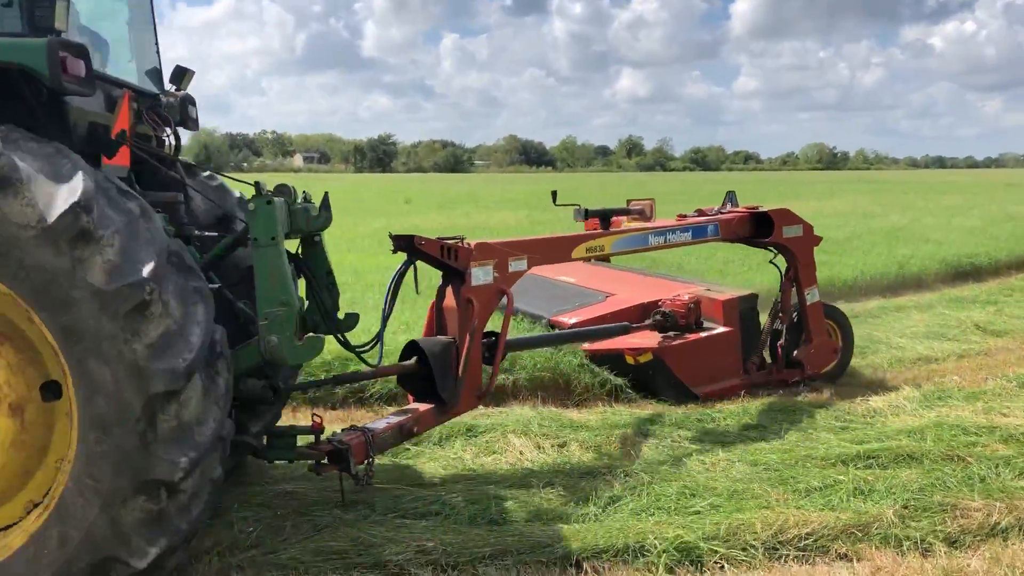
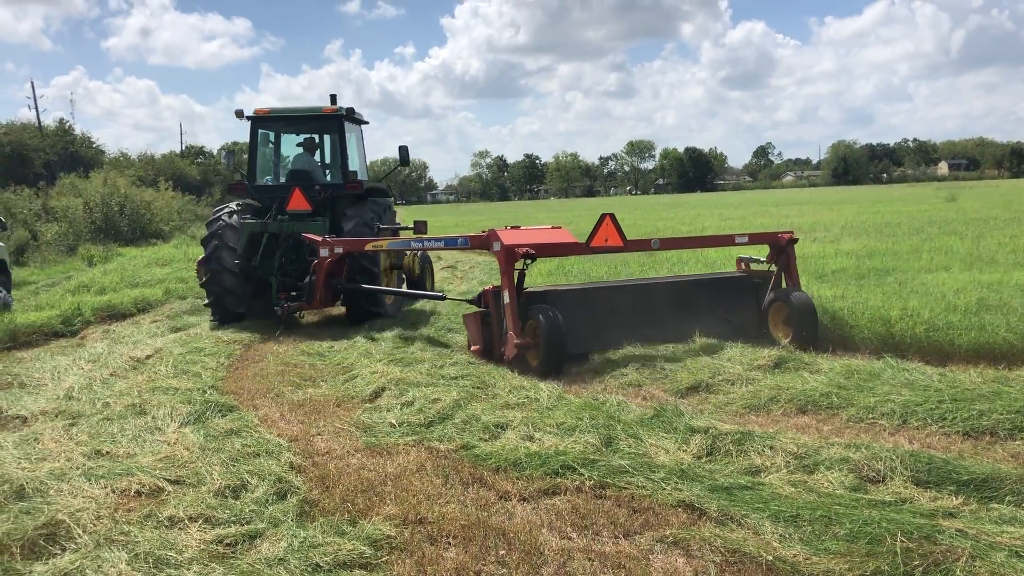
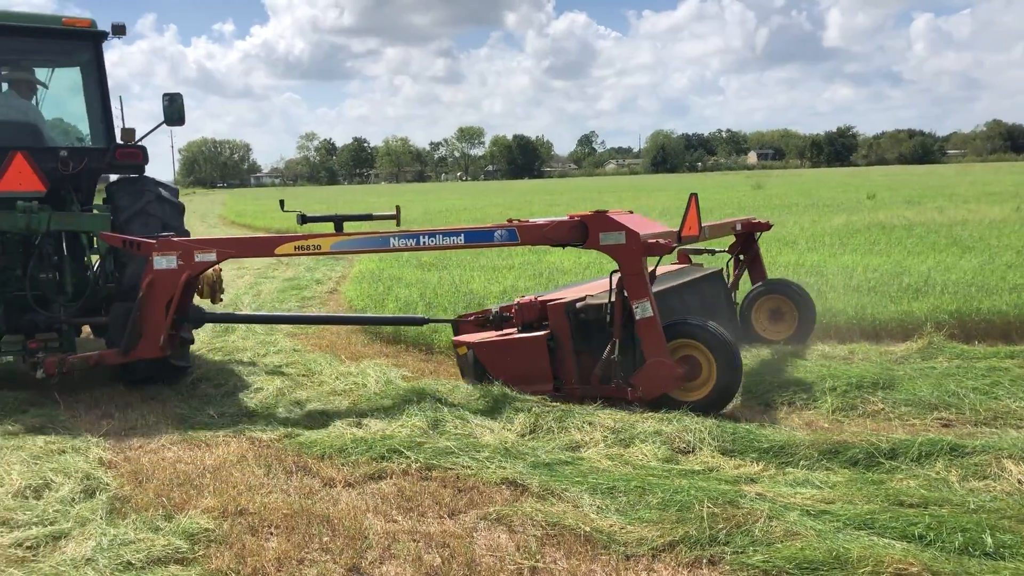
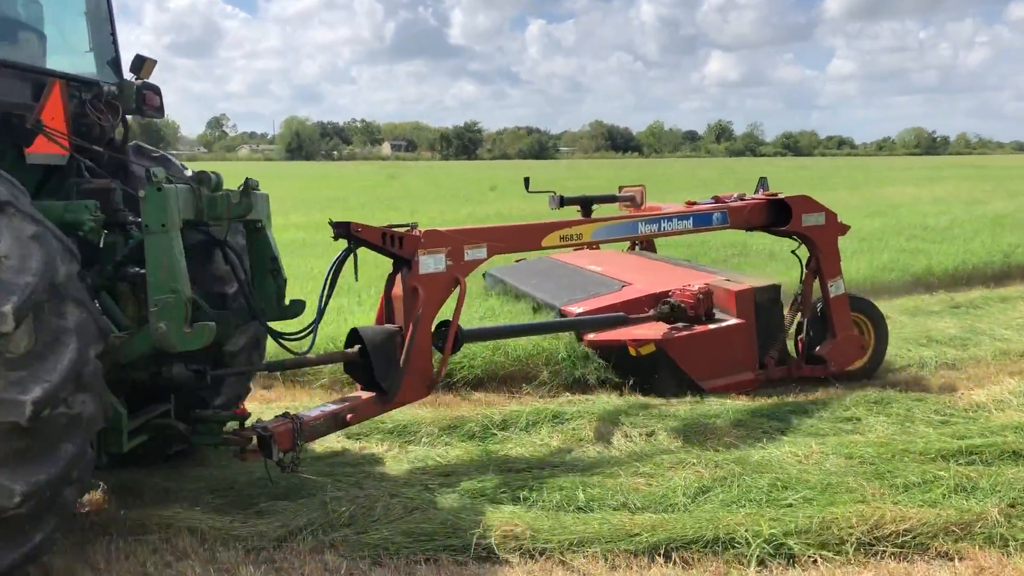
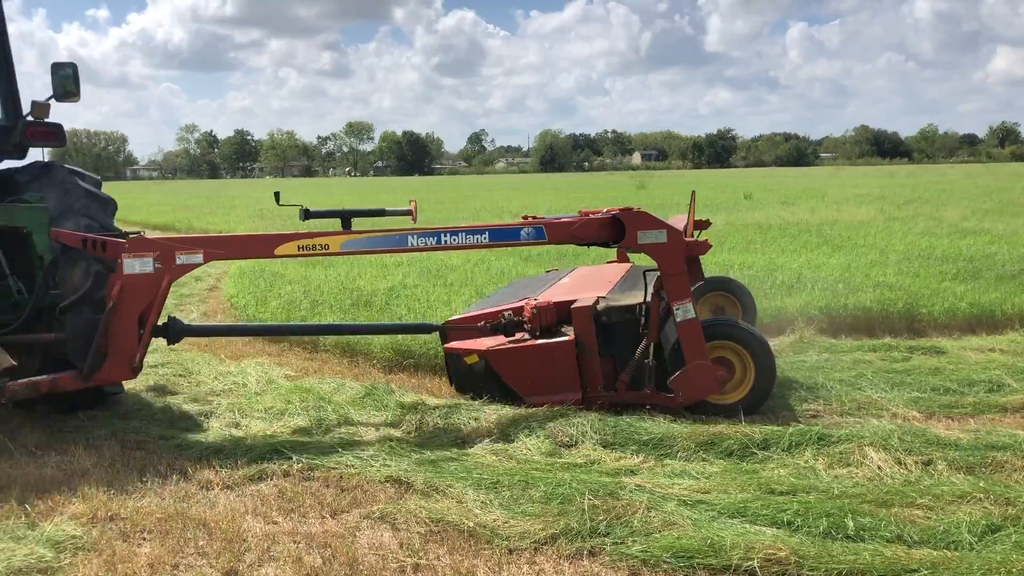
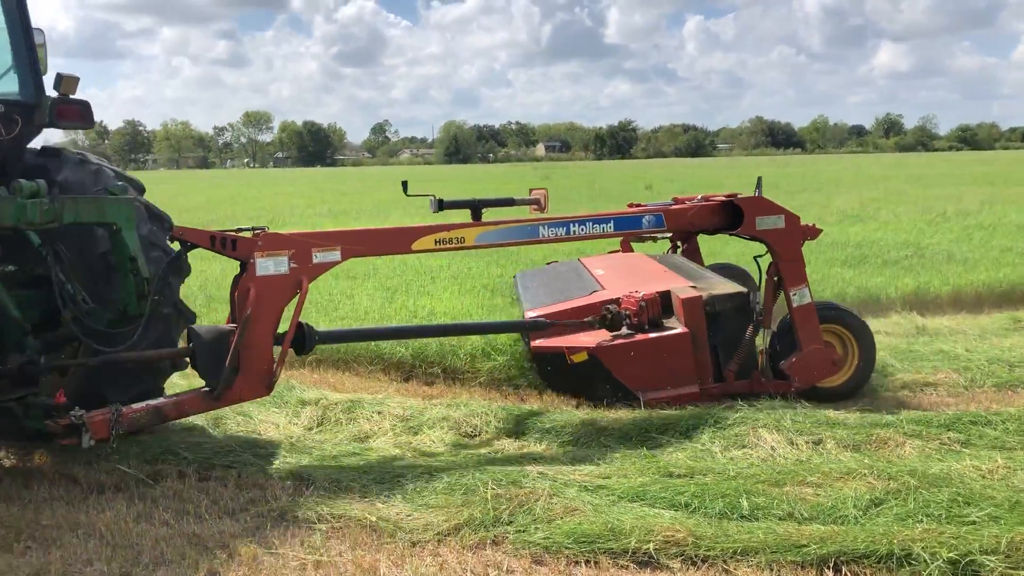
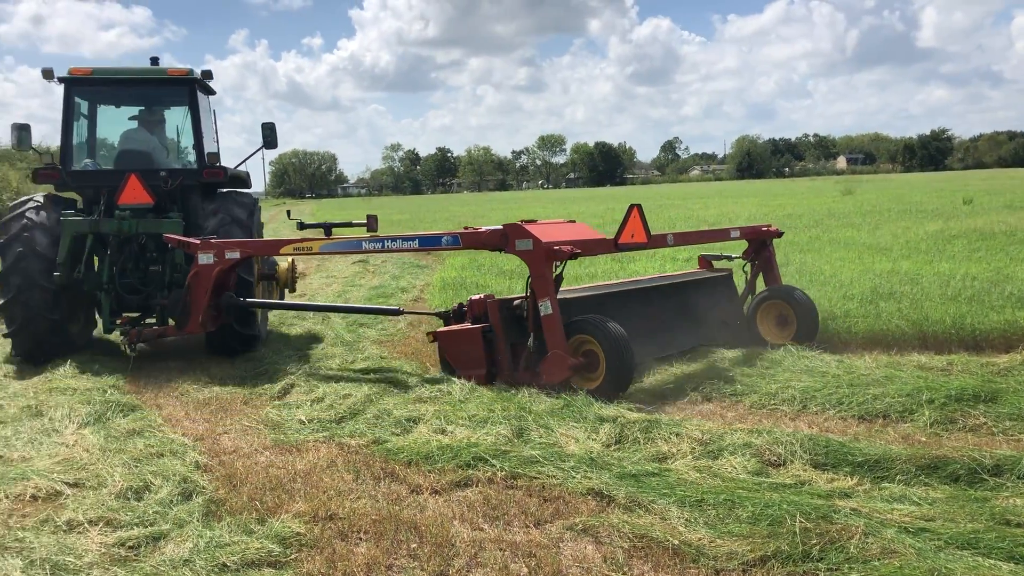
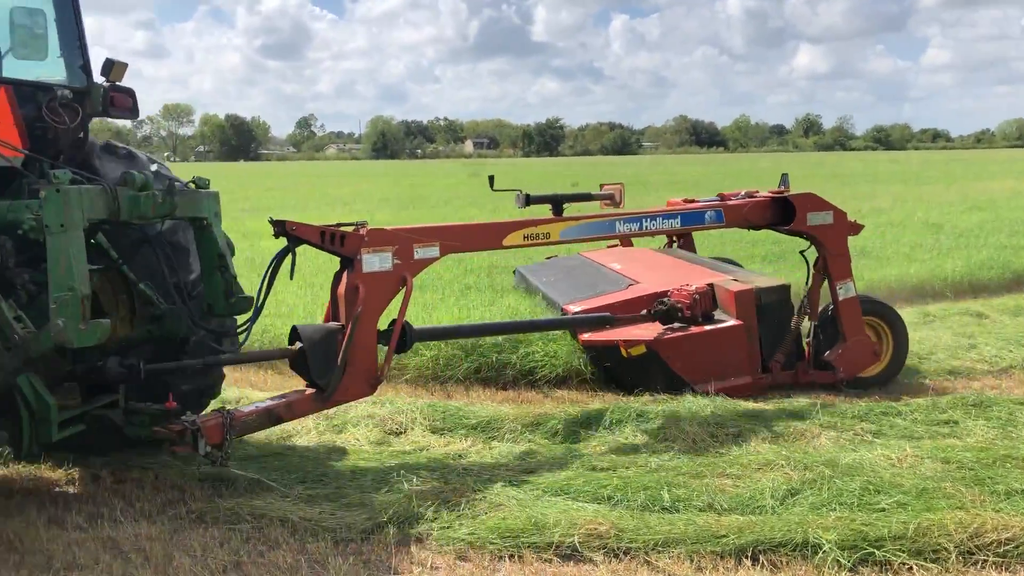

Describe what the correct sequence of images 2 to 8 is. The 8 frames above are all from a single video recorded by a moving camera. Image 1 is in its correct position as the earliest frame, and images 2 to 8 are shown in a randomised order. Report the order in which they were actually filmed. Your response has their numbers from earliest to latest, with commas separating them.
4, 8, 6, 5, 3, 7, 2
